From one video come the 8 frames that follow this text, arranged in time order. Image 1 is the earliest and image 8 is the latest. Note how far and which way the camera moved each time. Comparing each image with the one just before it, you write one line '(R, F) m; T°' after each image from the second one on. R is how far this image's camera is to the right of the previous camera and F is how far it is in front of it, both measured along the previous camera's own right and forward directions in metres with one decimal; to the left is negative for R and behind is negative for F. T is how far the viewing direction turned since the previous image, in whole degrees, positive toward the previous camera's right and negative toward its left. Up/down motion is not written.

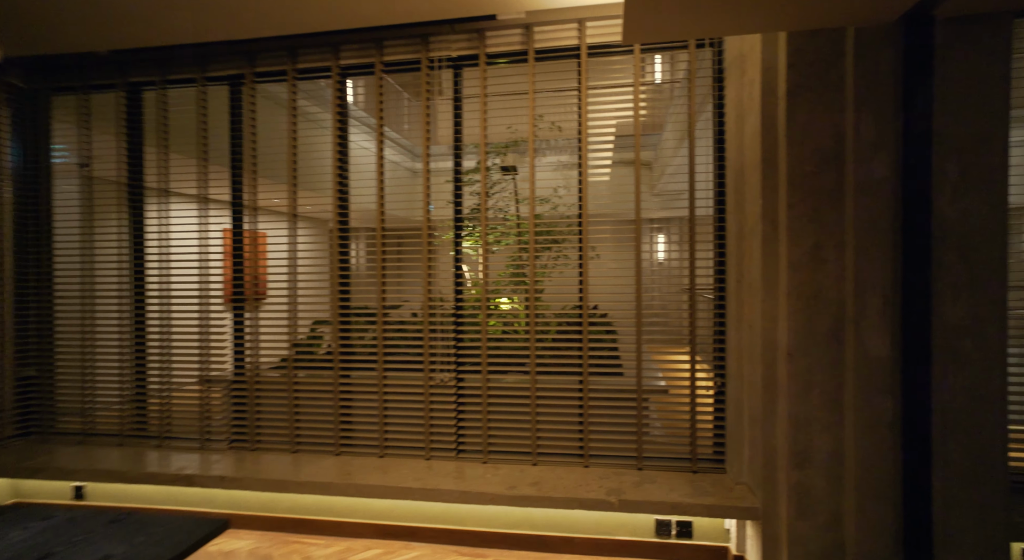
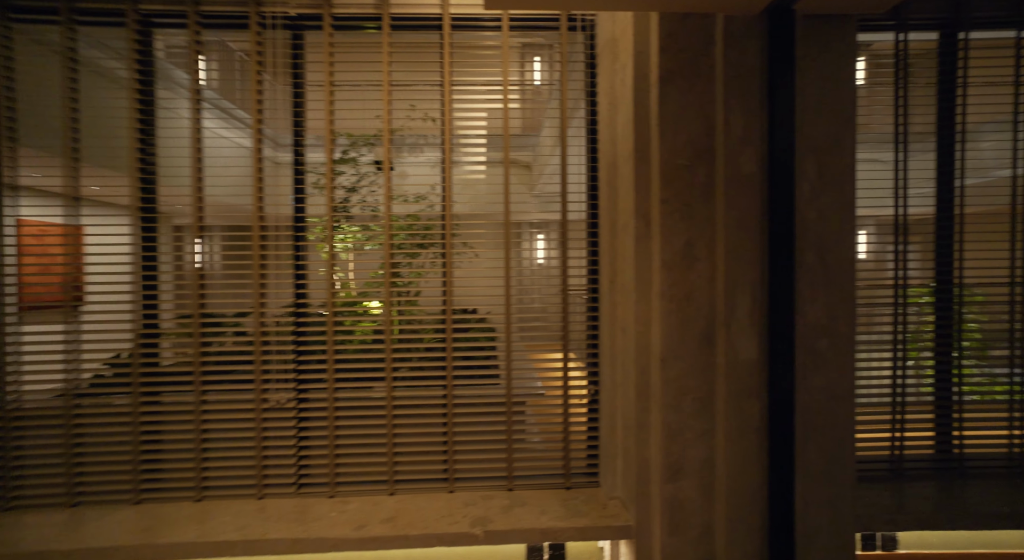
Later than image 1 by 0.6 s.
(+0.1, +0.3) m; +12°
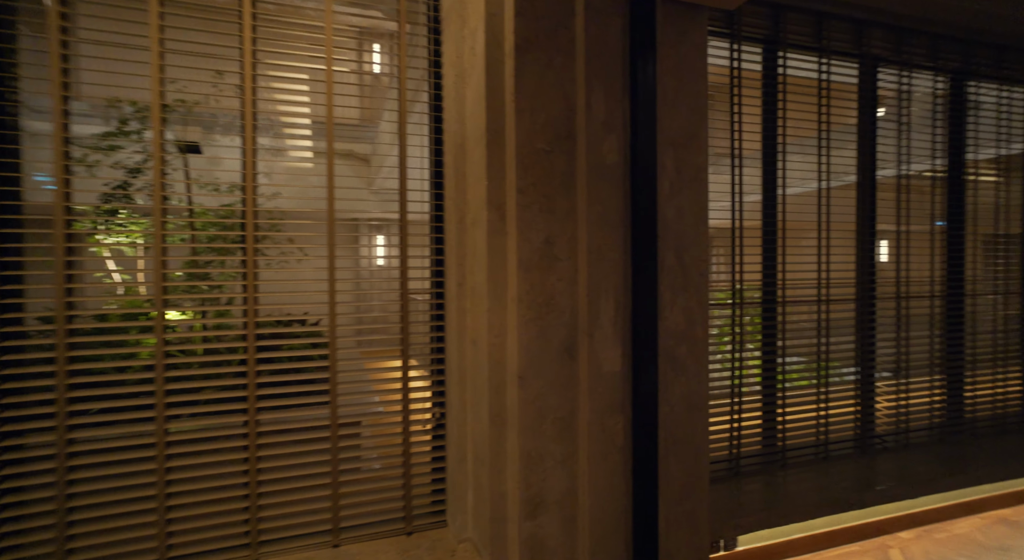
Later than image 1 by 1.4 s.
(0.0, +0.3) m; +17°
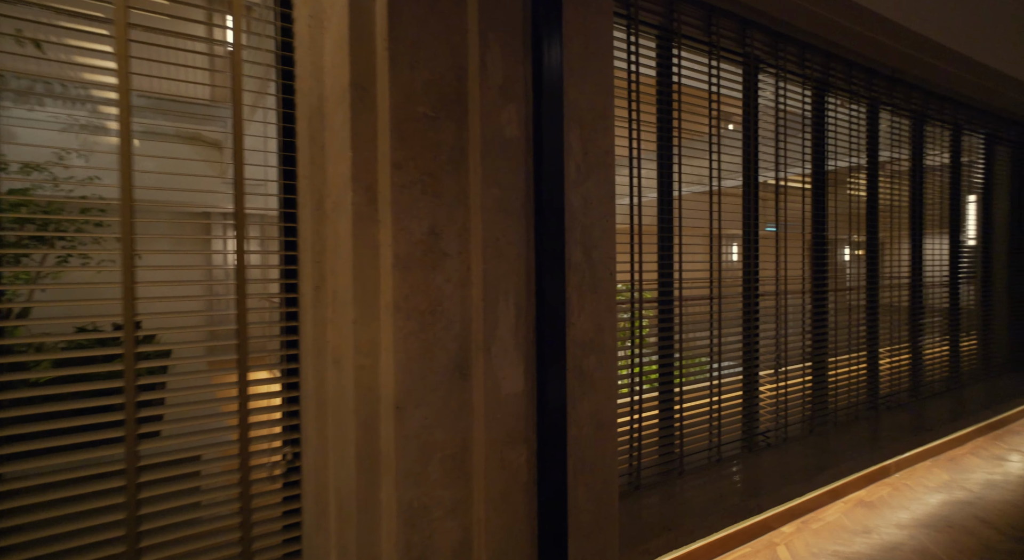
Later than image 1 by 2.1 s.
(0.0, +0.3) m; +13°
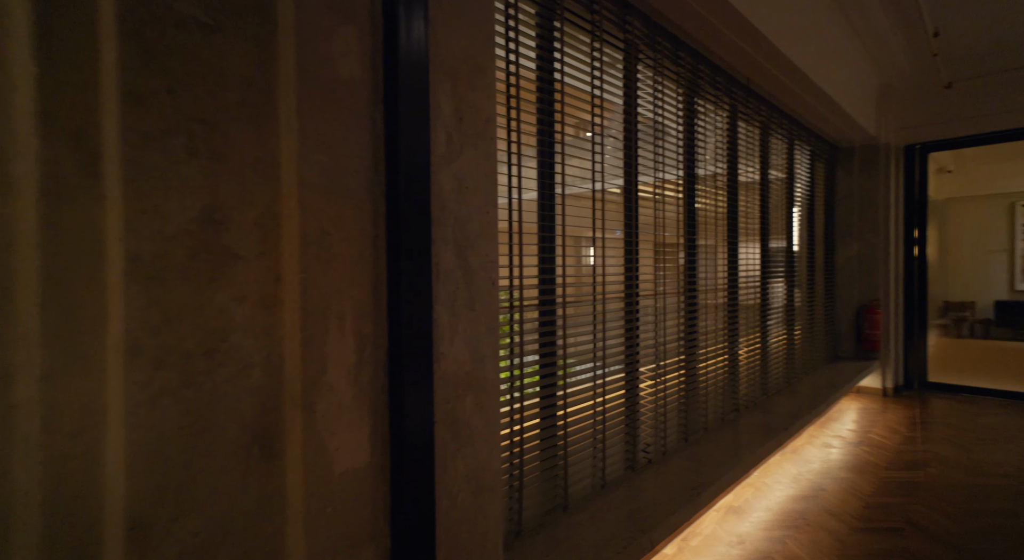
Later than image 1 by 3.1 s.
(0.0, +0.4) m; +15°
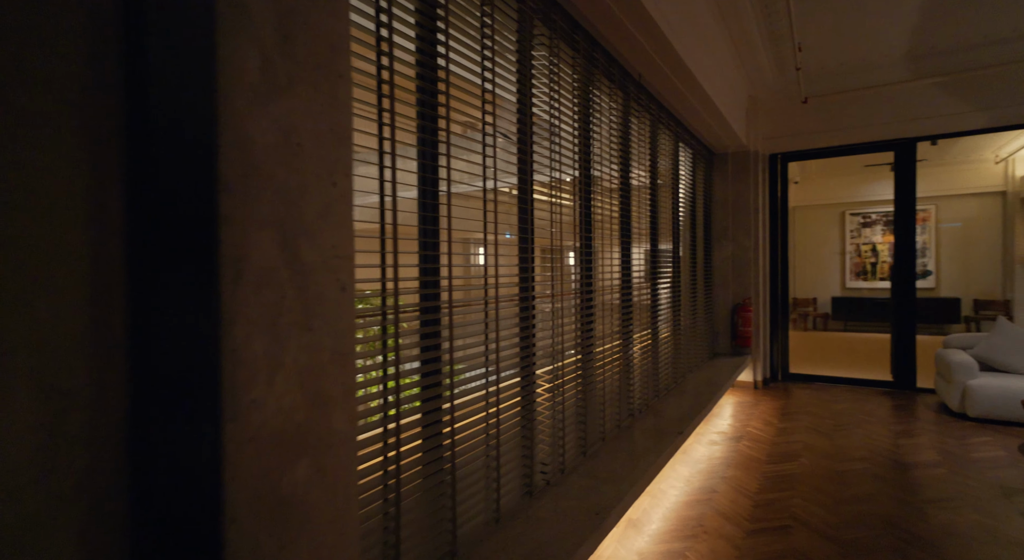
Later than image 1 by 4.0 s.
(0.0, +0.4) m; +12°
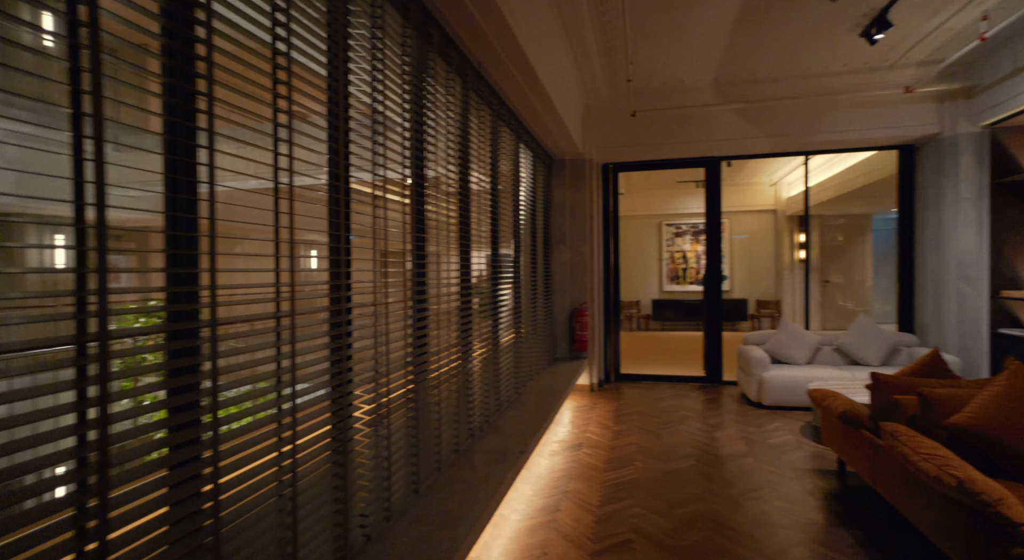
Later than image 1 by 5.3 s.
(+0.1, +0.4) m; +17°
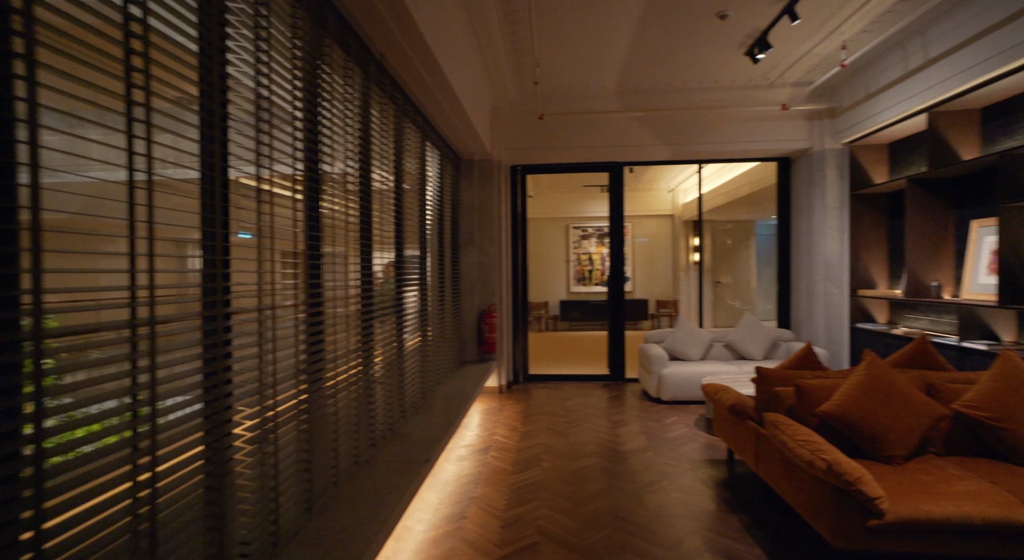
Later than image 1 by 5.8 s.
(0.0, +0.1) m; +10°
